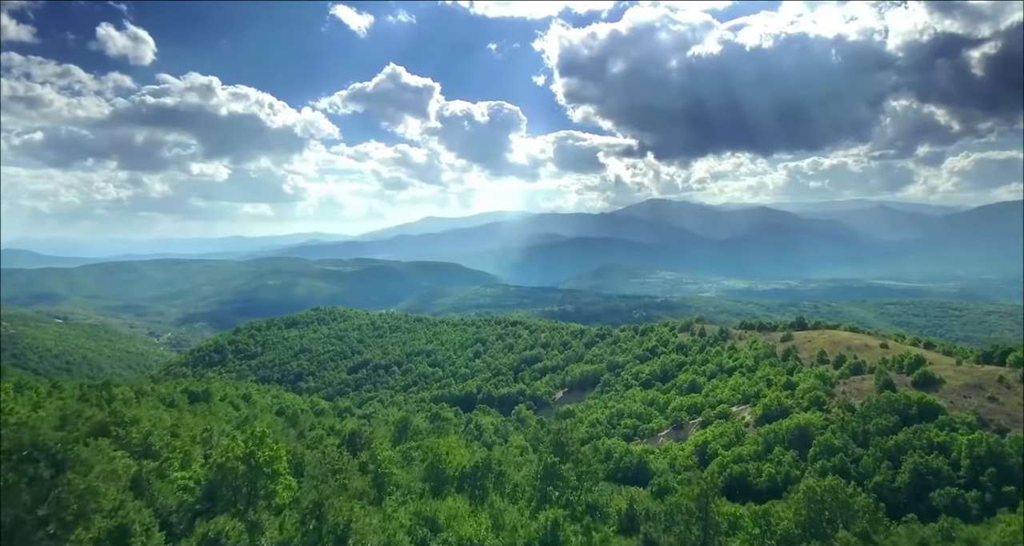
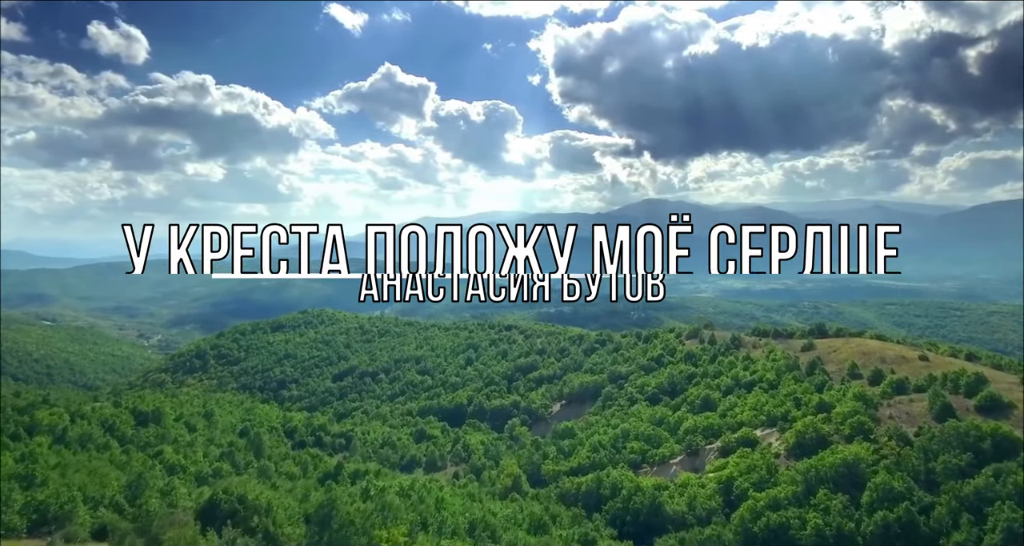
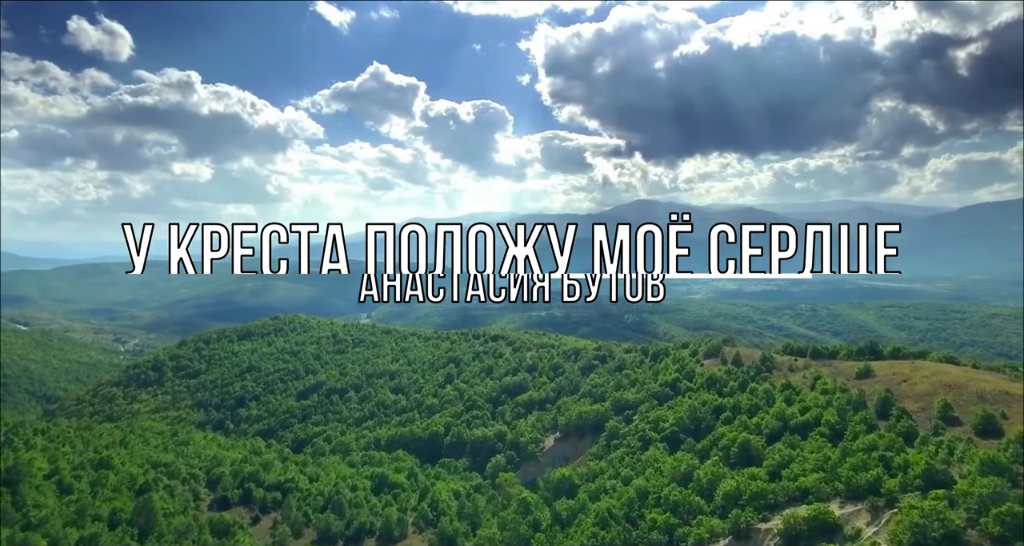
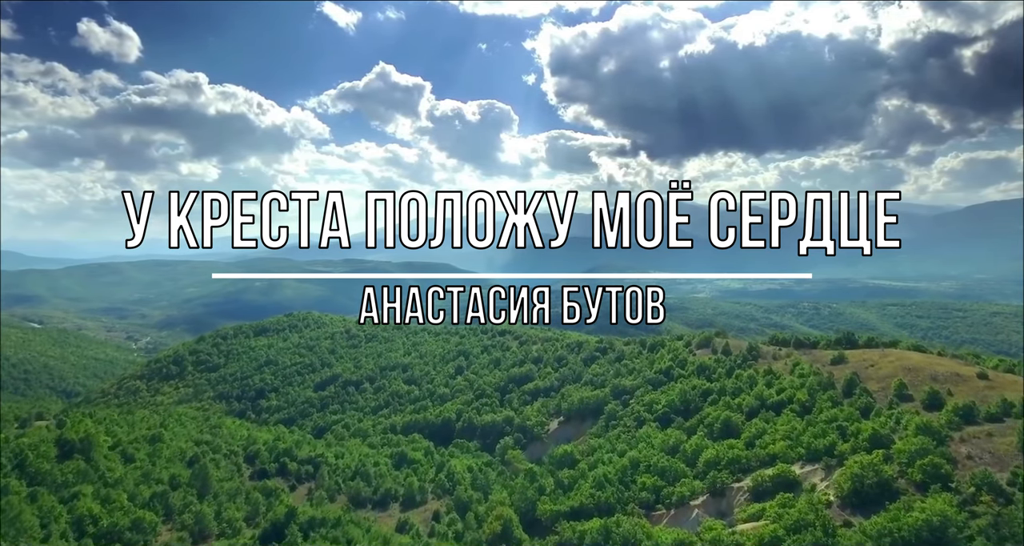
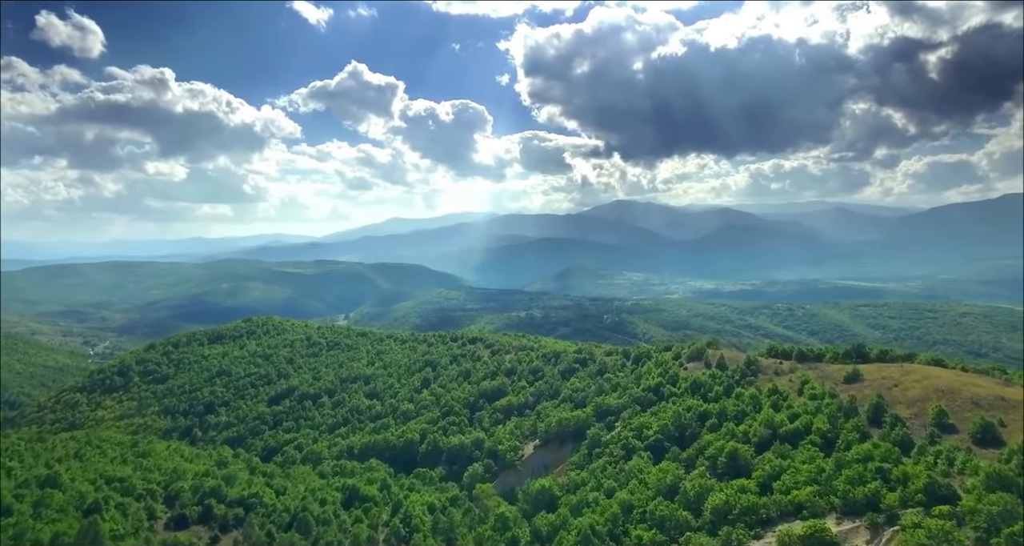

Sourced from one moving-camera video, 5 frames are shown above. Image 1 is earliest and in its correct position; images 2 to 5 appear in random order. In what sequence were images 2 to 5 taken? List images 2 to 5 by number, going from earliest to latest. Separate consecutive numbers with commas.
2, 4, 3, 5
